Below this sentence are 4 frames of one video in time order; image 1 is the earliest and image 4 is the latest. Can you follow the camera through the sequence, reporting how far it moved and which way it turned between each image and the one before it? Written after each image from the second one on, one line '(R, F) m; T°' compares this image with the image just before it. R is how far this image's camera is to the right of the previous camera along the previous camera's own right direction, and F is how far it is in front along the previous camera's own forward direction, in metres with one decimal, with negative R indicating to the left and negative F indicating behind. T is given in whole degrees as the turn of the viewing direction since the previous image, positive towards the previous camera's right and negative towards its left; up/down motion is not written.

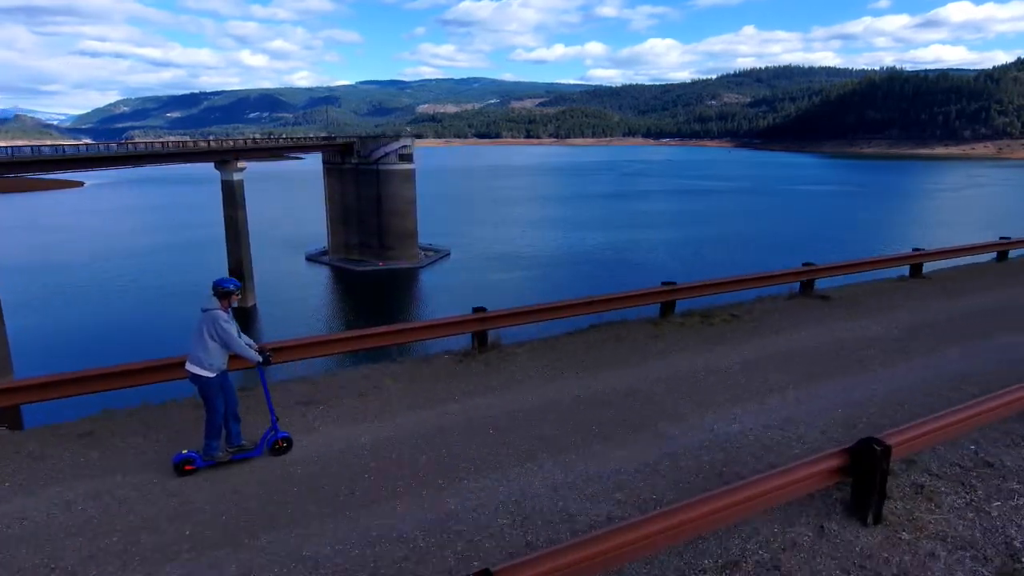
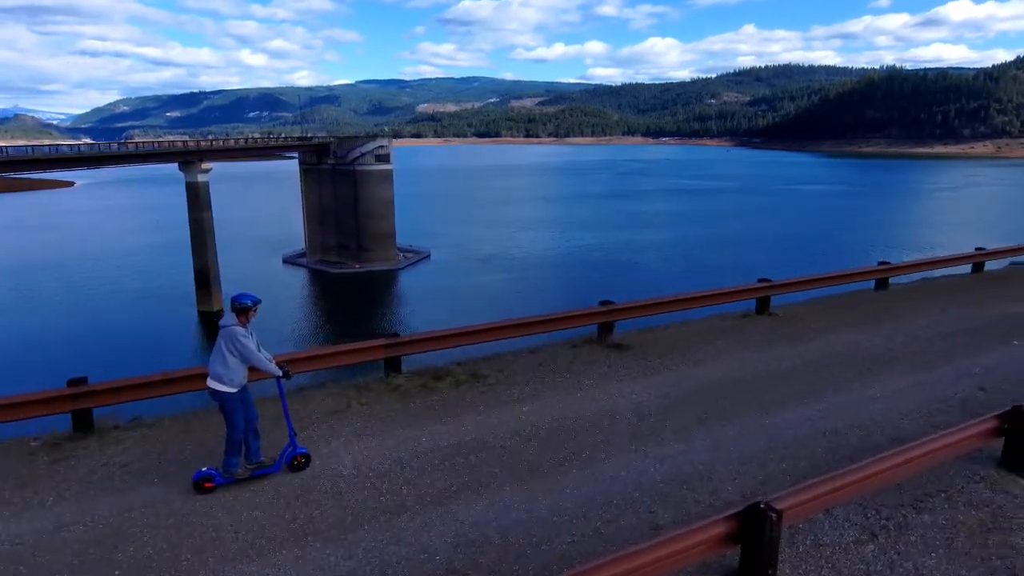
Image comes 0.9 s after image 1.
(+1.2, +0.5) m; 0°
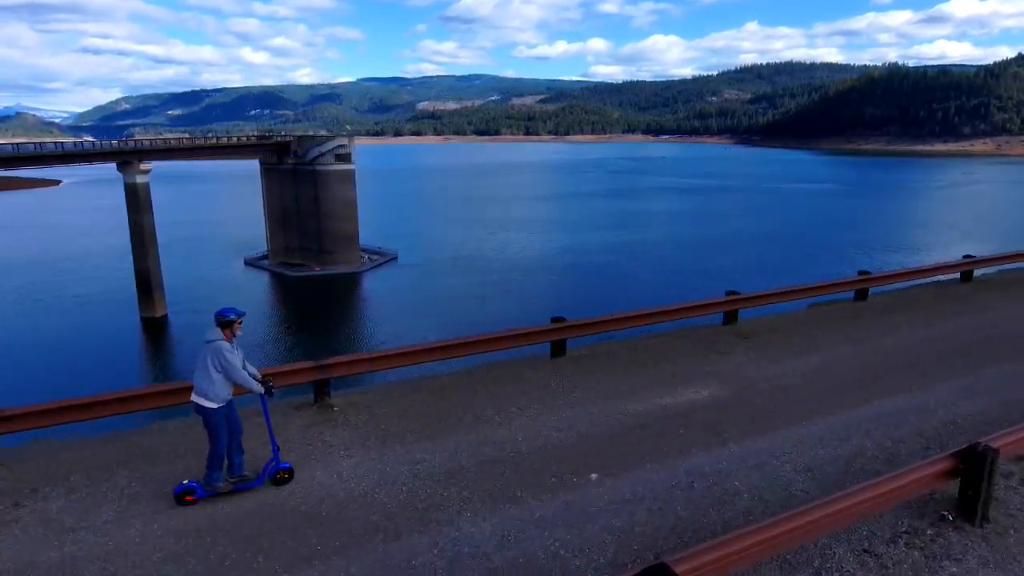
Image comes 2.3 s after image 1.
(+2.0, +0.8) m; 0°
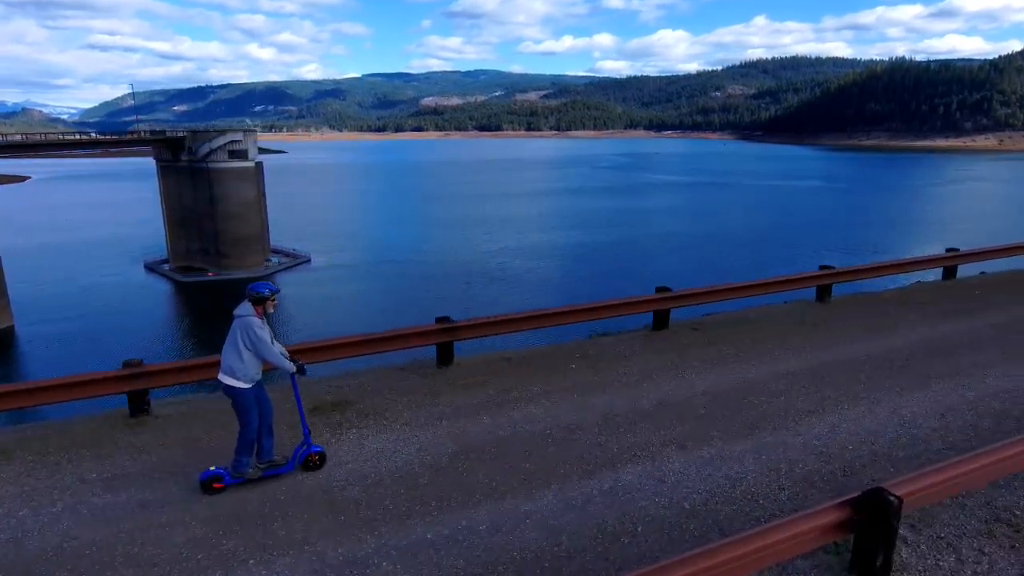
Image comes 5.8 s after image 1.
(+4.7, +2.2) m; -1°
